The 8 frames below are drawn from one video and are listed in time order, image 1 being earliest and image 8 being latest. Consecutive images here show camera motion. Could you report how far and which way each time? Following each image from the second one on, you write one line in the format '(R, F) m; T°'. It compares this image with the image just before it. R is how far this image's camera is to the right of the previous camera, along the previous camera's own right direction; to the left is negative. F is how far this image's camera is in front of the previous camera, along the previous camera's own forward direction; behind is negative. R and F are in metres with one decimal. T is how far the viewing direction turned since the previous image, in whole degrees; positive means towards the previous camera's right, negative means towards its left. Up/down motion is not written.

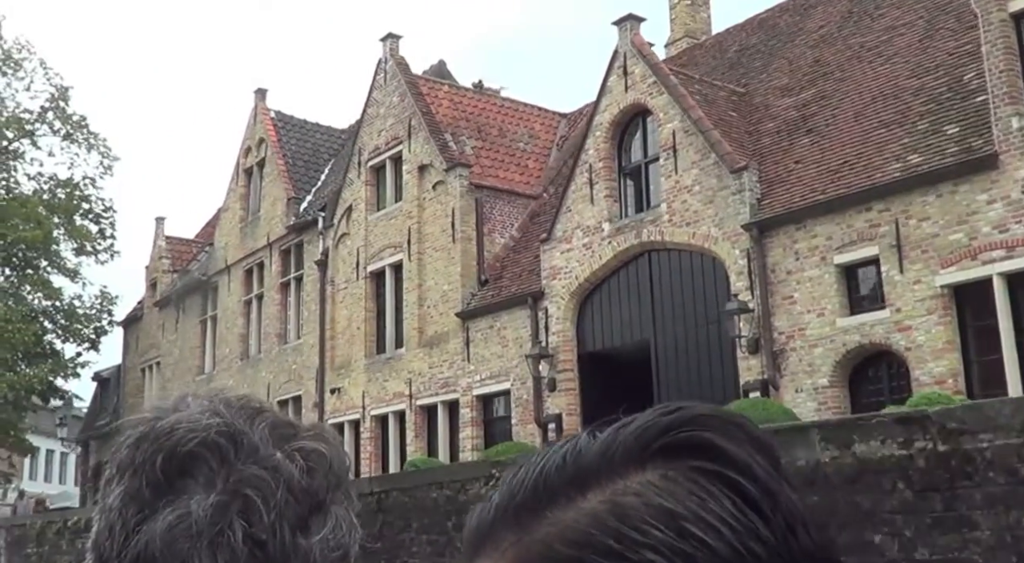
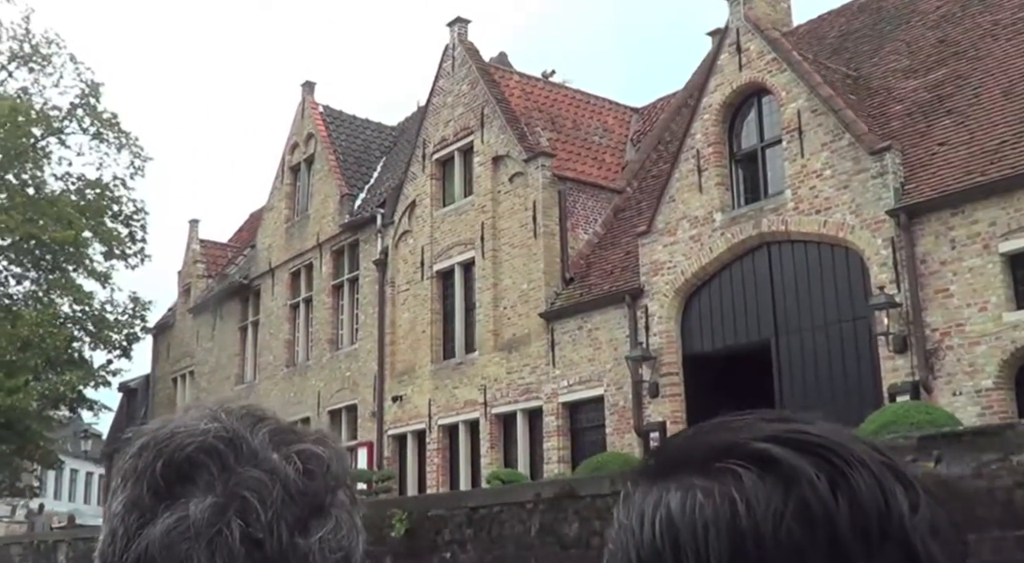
(-0.5, +1.2) m; -1°
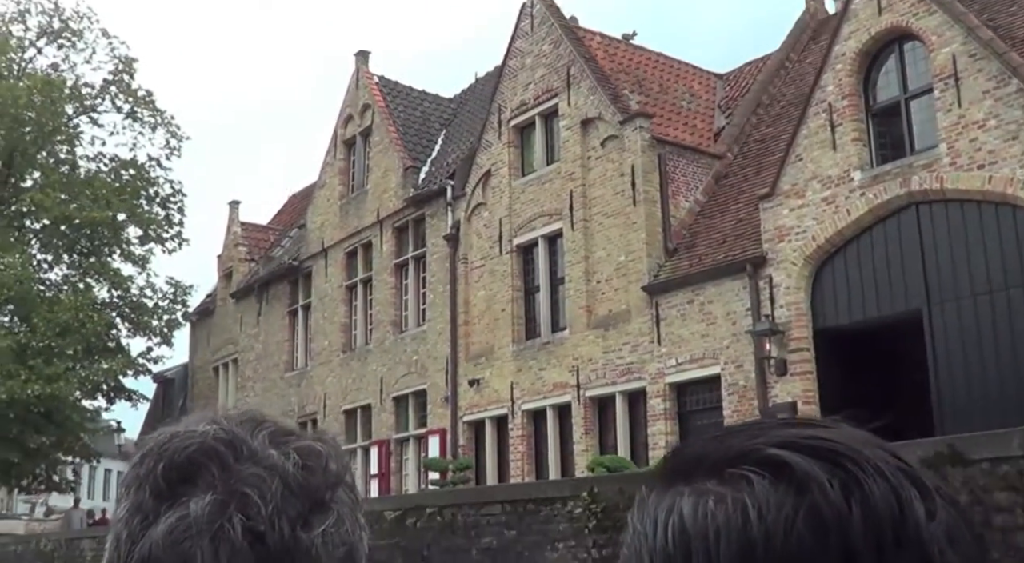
(-0.8, +0.9) m; 0°
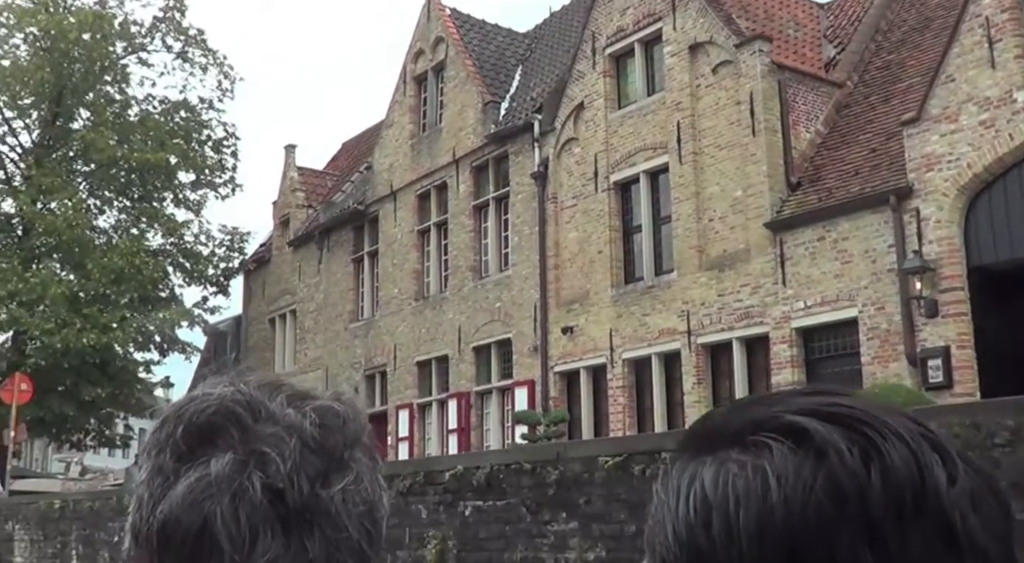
(-0.7, +0.8) m; -1°
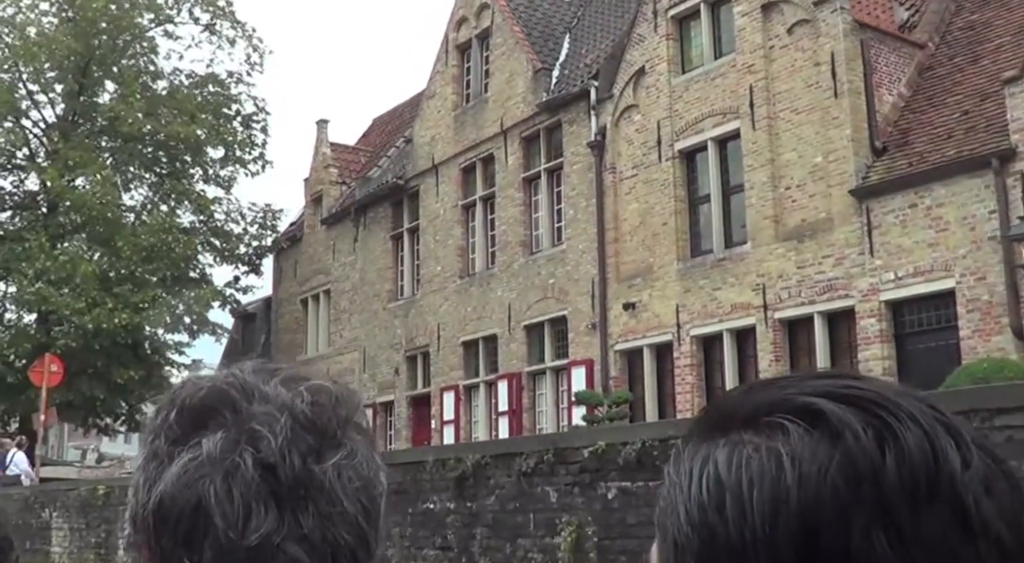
(-0.4, +0.5) m; 0°
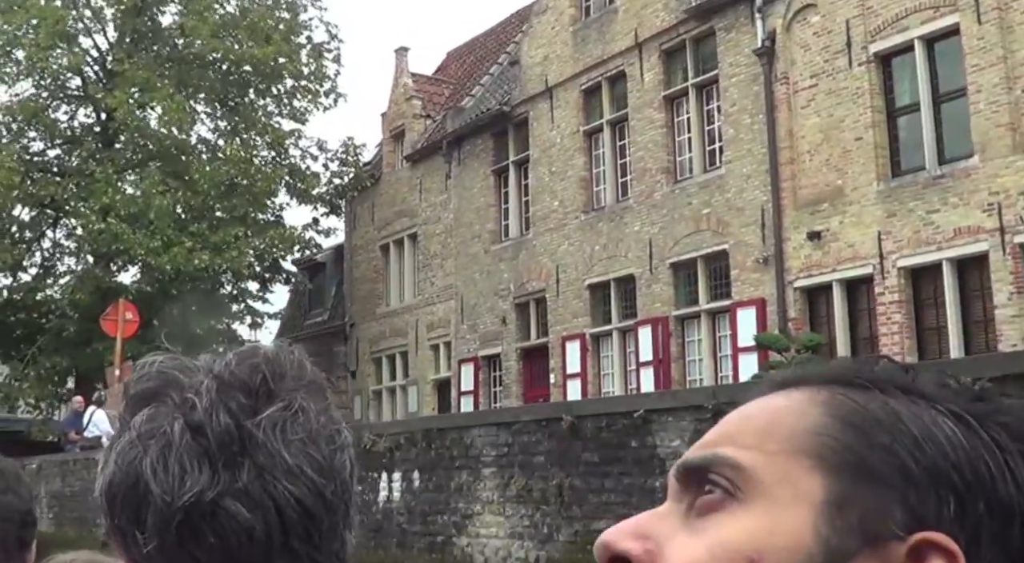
(-1.2, +1.5) m; 0°
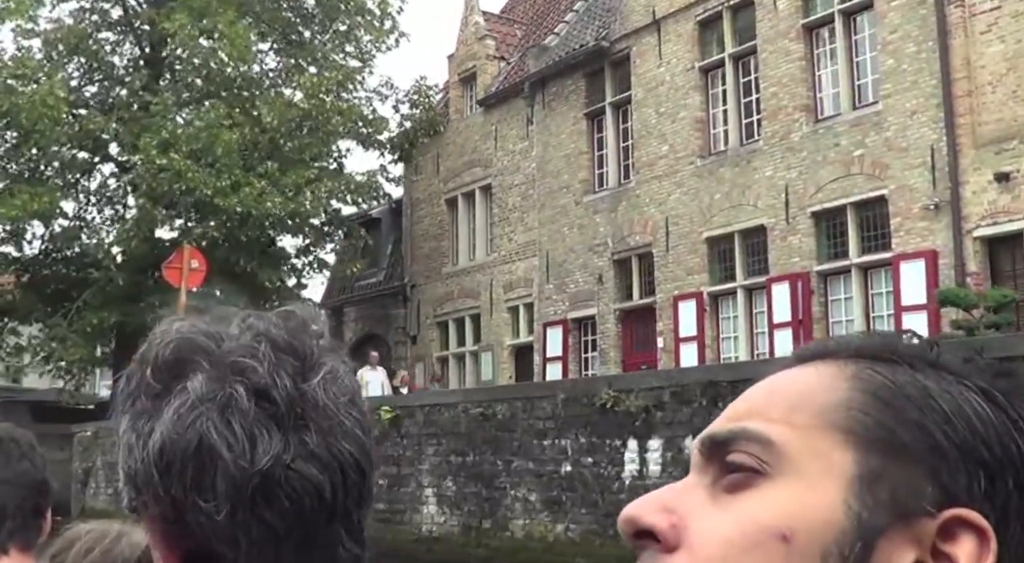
(-1.0, +1.2) m; +1°
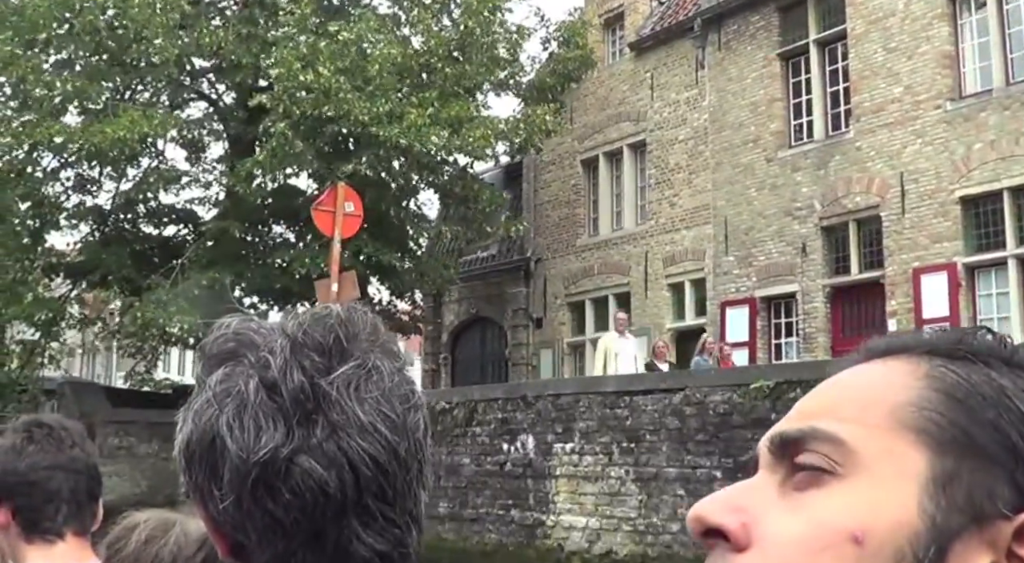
(-1.5, +1.9) m; +1°
